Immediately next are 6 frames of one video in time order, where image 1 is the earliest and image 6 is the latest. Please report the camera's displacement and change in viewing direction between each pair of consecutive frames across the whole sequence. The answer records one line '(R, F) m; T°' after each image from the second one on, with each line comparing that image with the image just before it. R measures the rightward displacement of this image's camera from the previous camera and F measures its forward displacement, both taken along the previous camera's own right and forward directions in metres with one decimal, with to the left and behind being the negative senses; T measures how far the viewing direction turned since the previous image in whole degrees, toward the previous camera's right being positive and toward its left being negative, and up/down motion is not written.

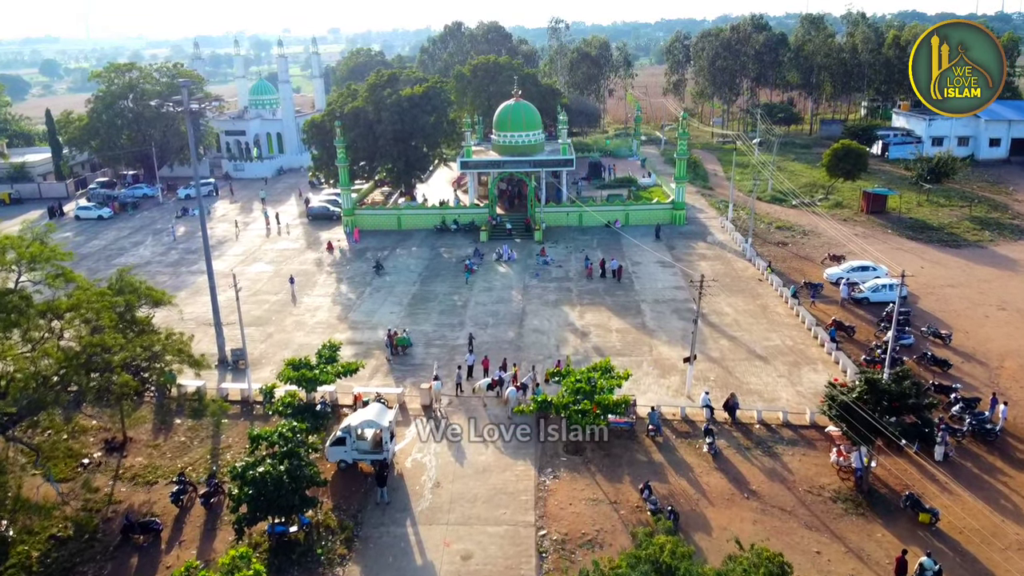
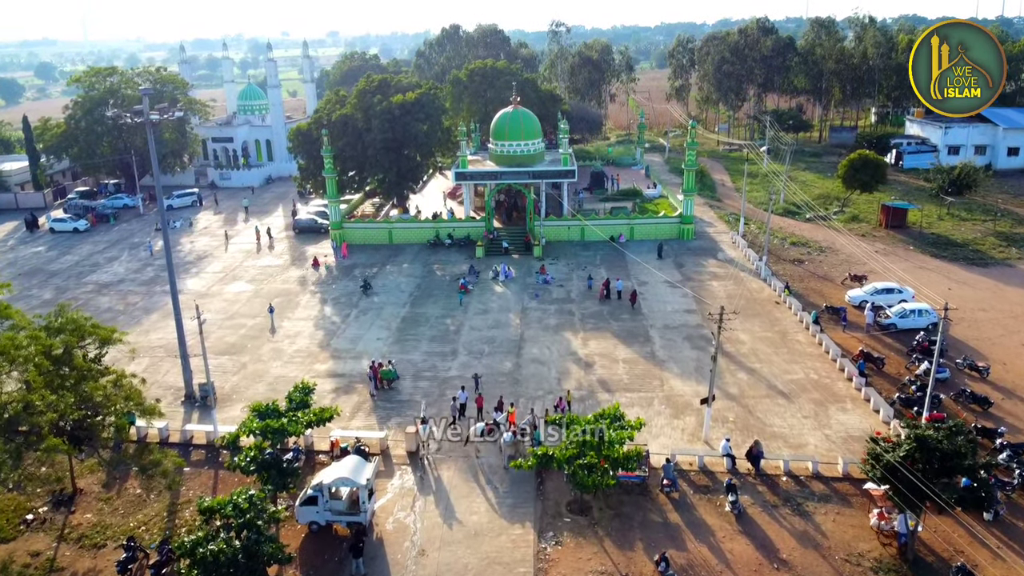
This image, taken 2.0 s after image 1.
(+0.1, +2.3) m; 0°
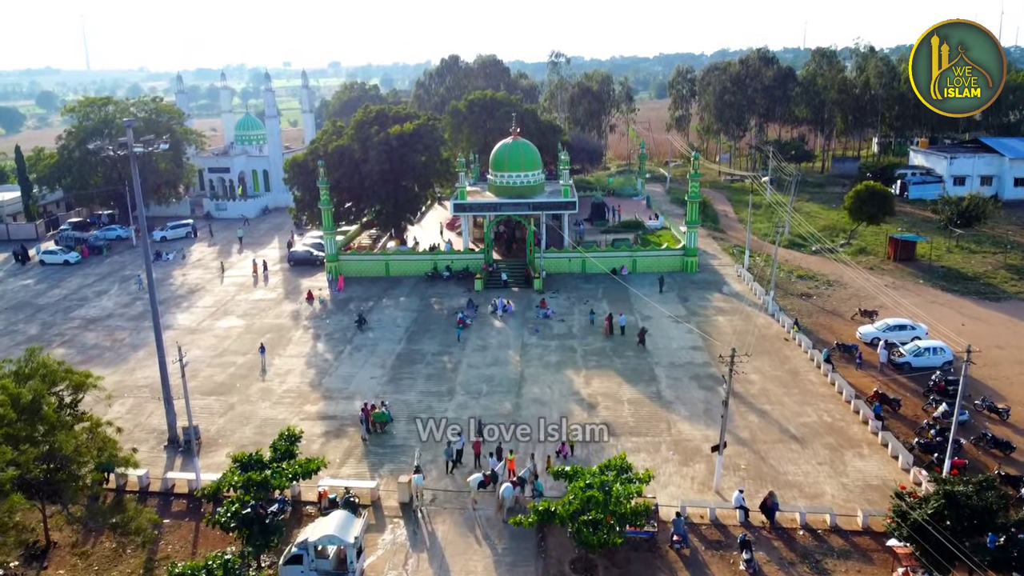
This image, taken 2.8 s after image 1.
(0.0, +0.9) m; 0°
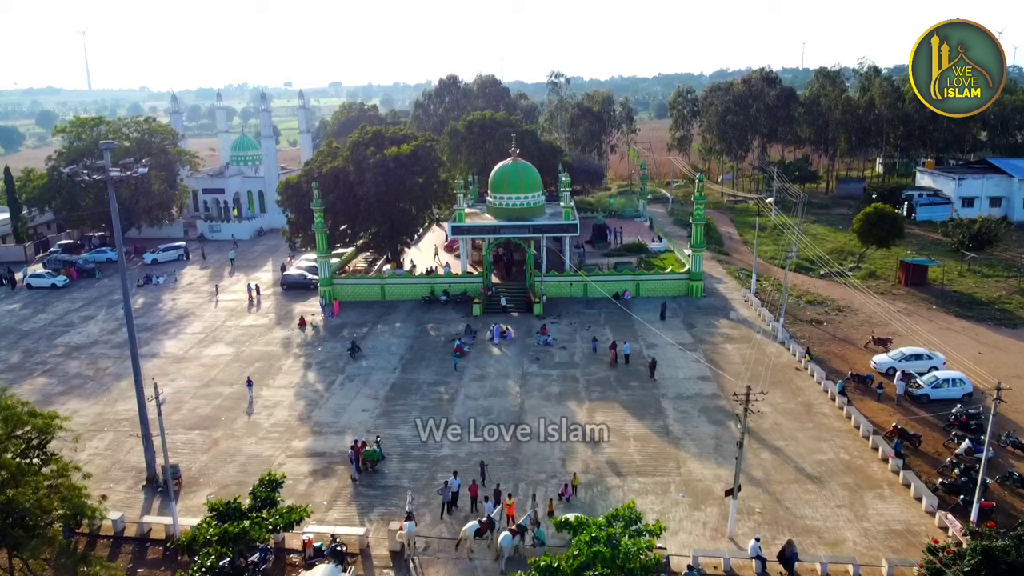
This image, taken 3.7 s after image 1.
(0.0, +1.1) m; 0°
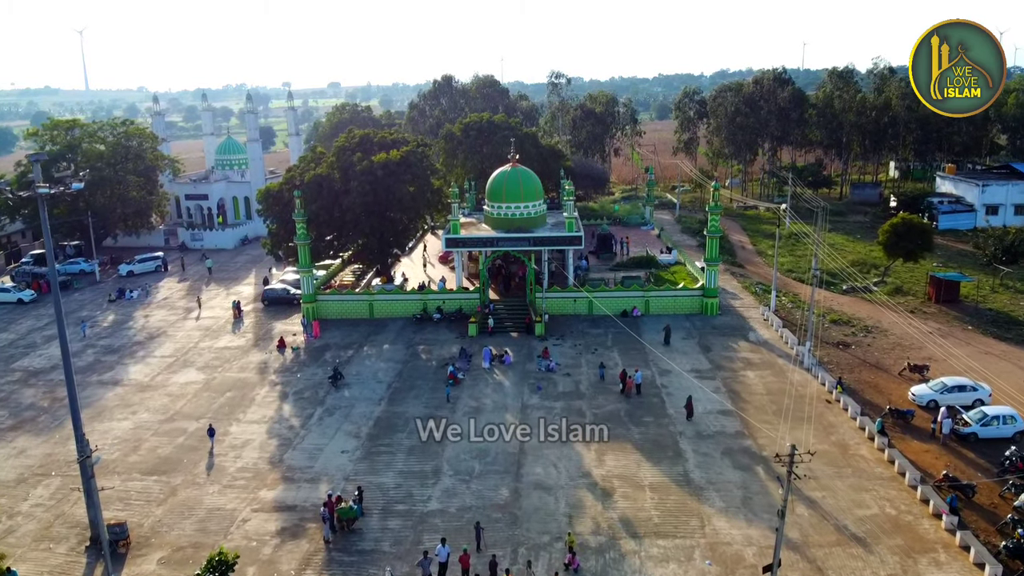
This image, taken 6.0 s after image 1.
(0.0, +2.7) m; 0°
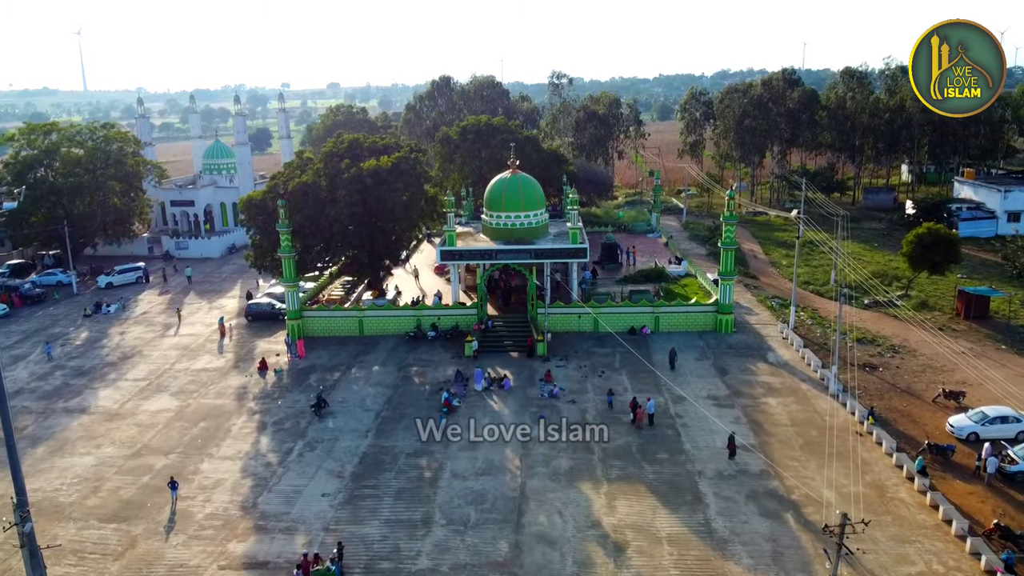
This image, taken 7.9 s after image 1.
(0.0, +2.1) m; 0°
